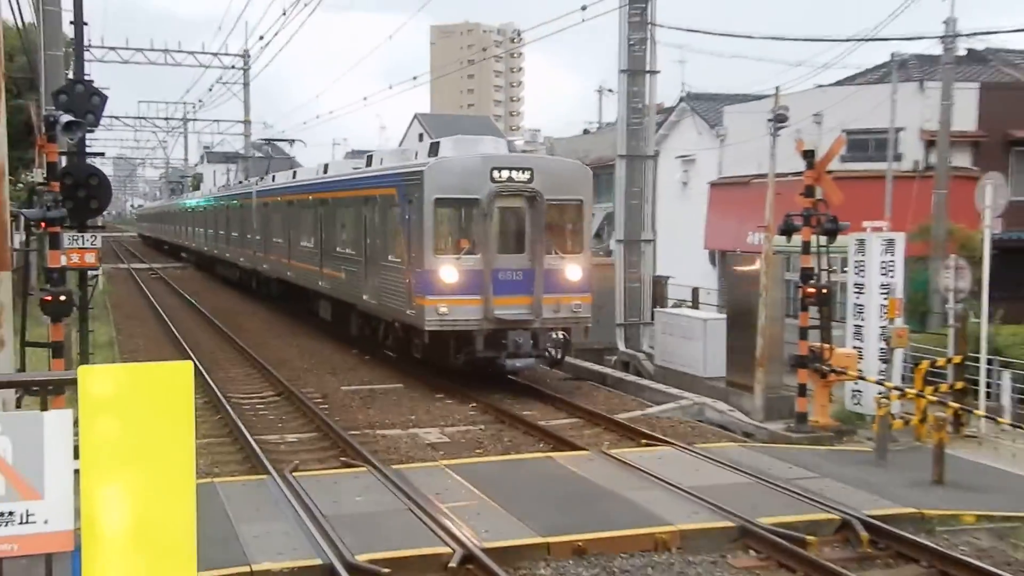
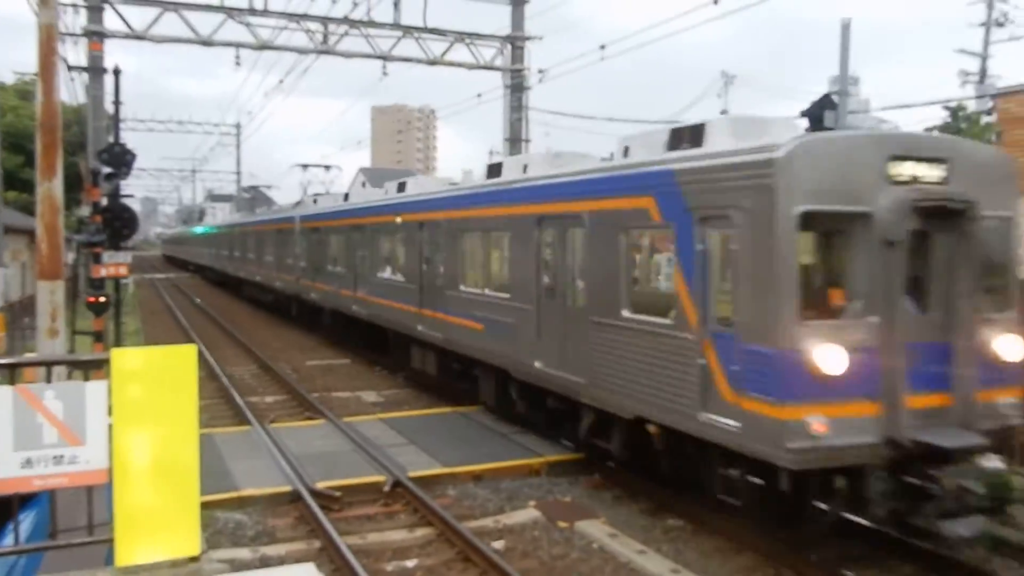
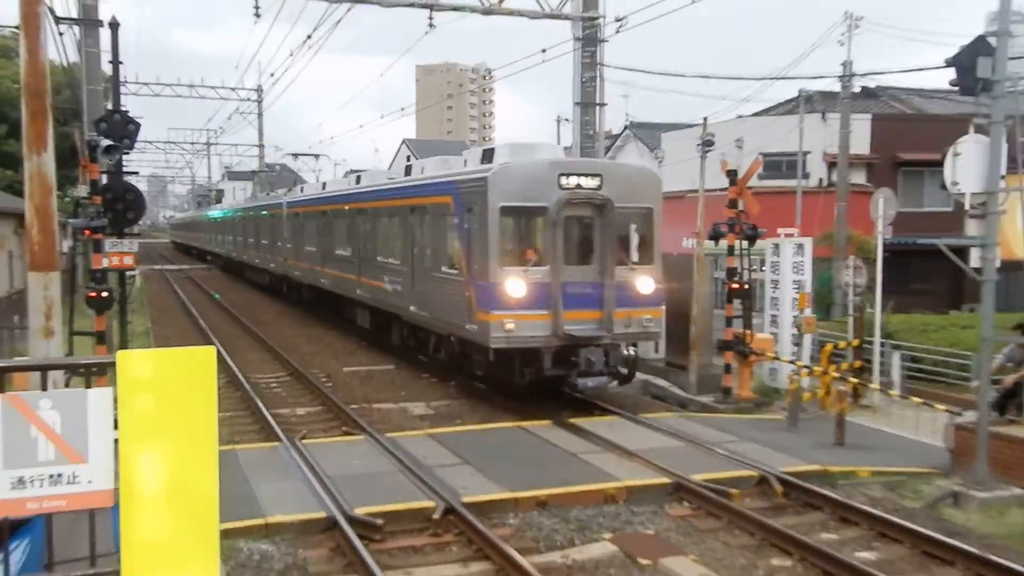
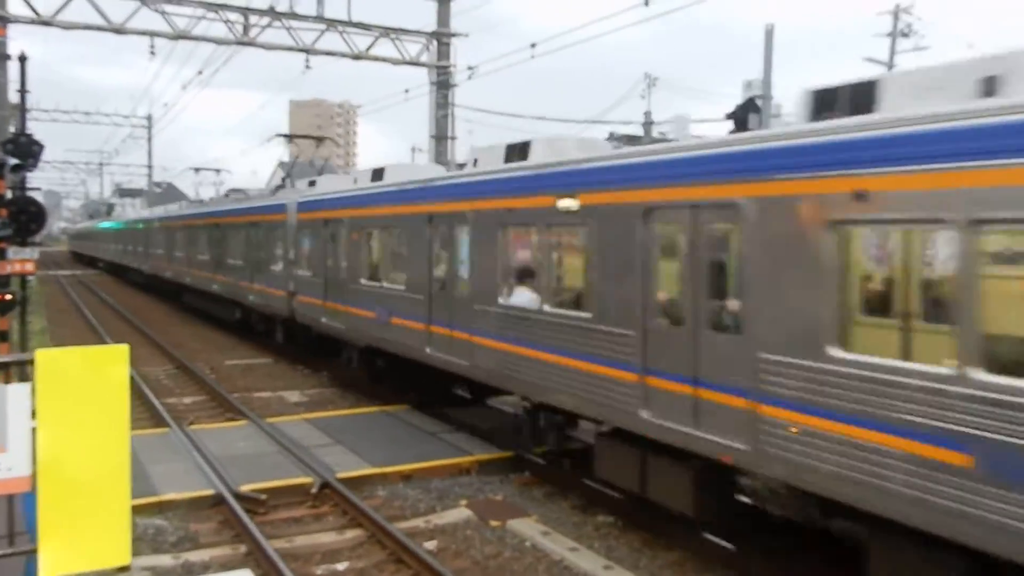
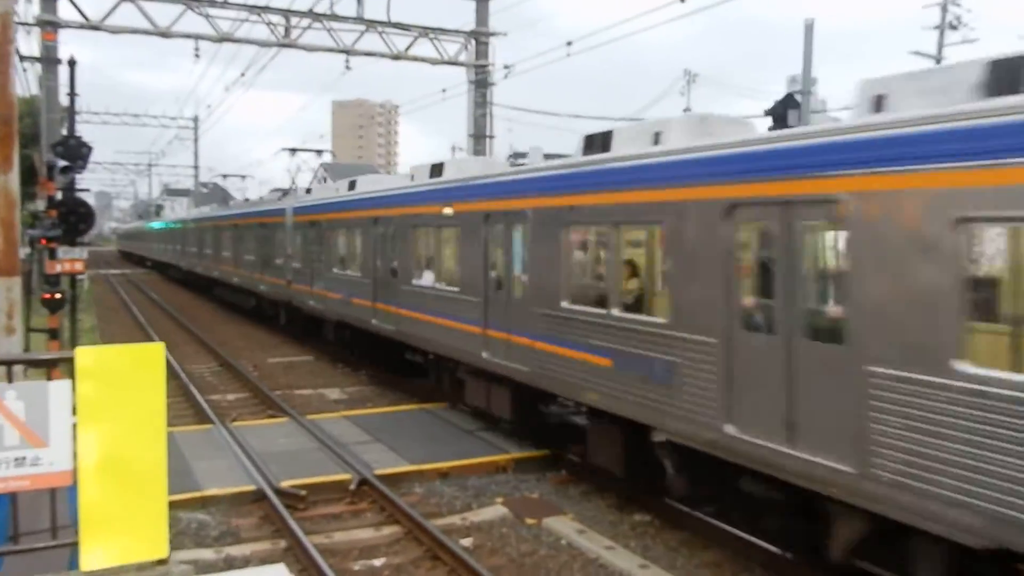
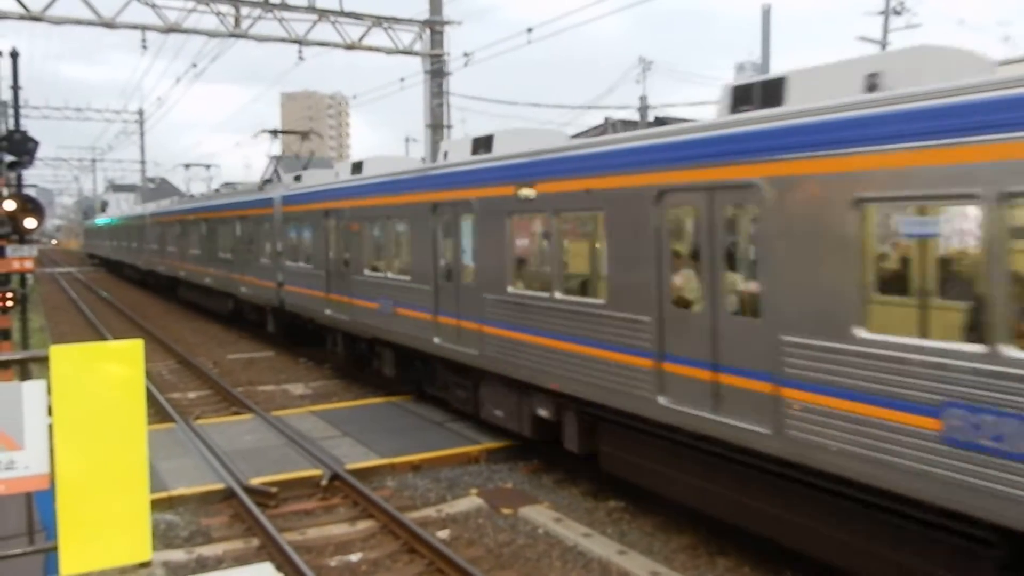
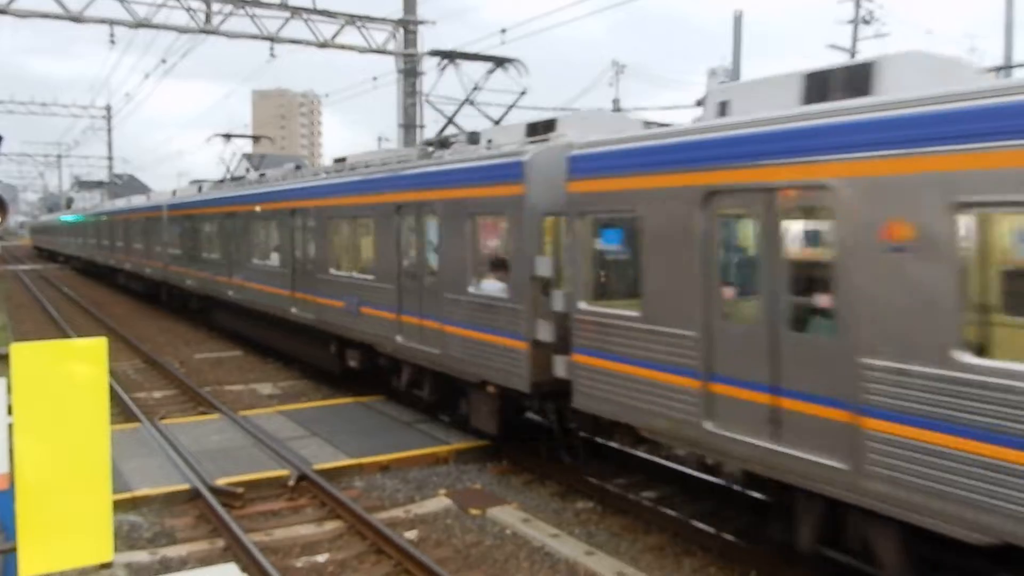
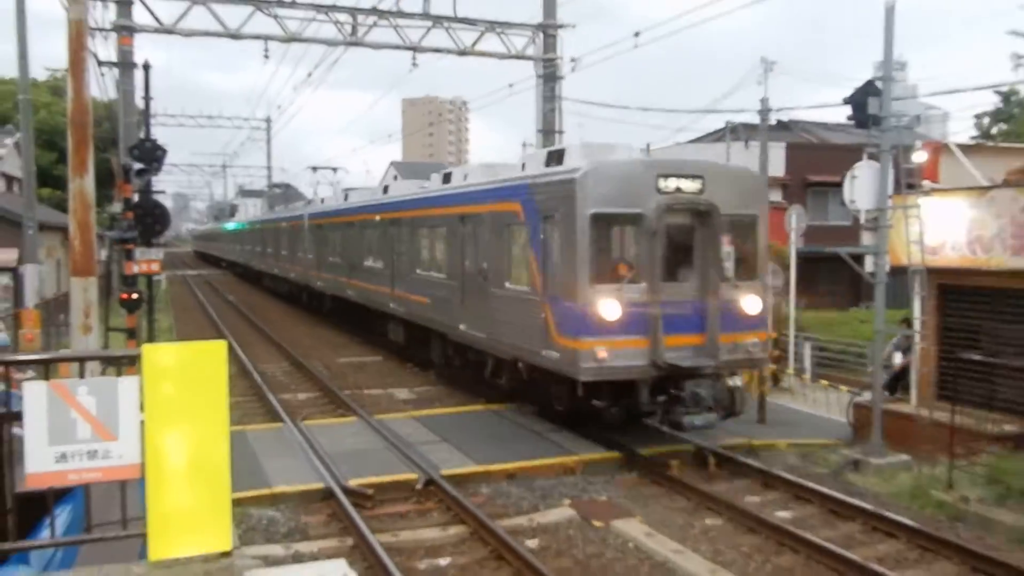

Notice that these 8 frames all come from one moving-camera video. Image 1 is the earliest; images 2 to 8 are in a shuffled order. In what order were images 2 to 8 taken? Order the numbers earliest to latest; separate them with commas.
3, 8, 2, 5, 4, 7, 6
